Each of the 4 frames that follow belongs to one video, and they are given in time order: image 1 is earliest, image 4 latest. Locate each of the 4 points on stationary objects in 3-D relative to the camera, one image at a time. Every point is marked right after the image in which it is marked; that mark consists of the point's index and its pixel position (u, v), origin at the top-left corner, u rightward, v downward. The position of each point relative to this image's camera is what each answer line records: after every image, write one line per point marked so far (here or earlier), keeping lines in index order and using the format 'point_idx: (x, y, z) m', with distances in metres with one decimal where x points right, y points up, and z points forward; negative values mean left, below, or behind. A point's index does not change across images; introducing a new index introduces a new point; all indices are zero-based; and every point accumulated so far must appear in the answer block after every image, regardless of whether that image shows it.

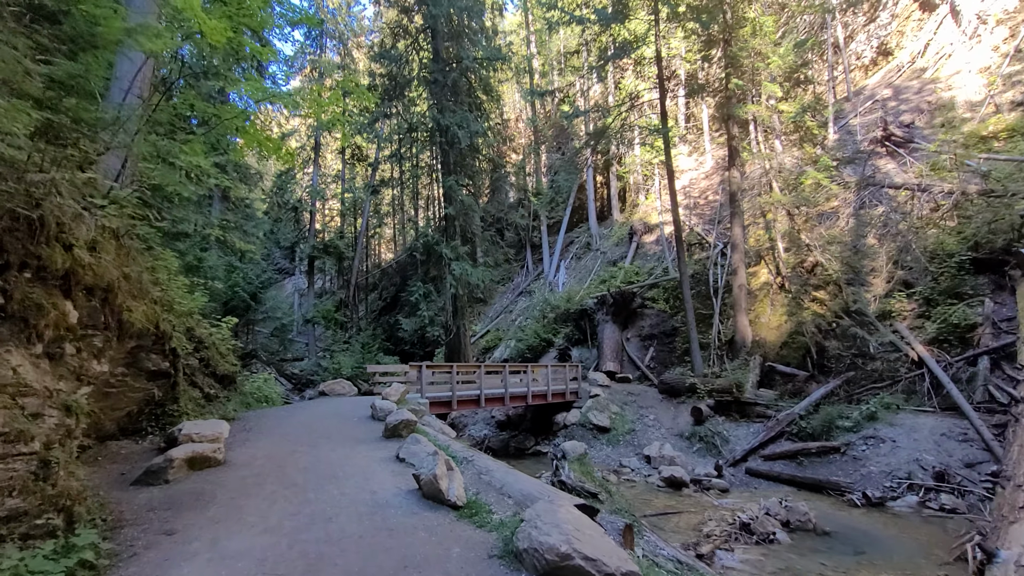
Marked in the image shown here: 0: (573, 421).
0: (+1.4, -3.1, +11.3) m
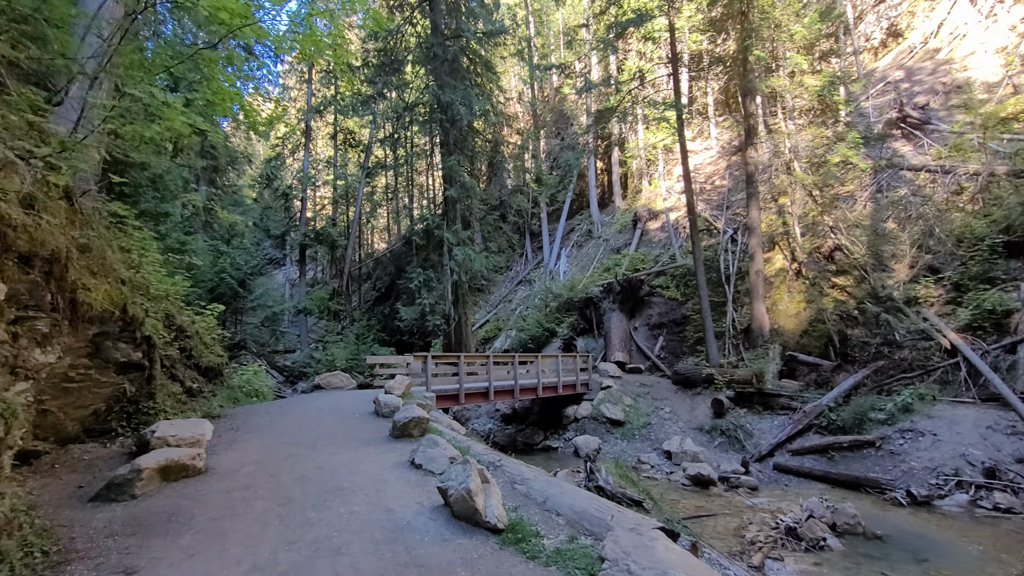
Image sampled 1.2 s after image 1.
0: (+1.6, -2.8, +10.7) m
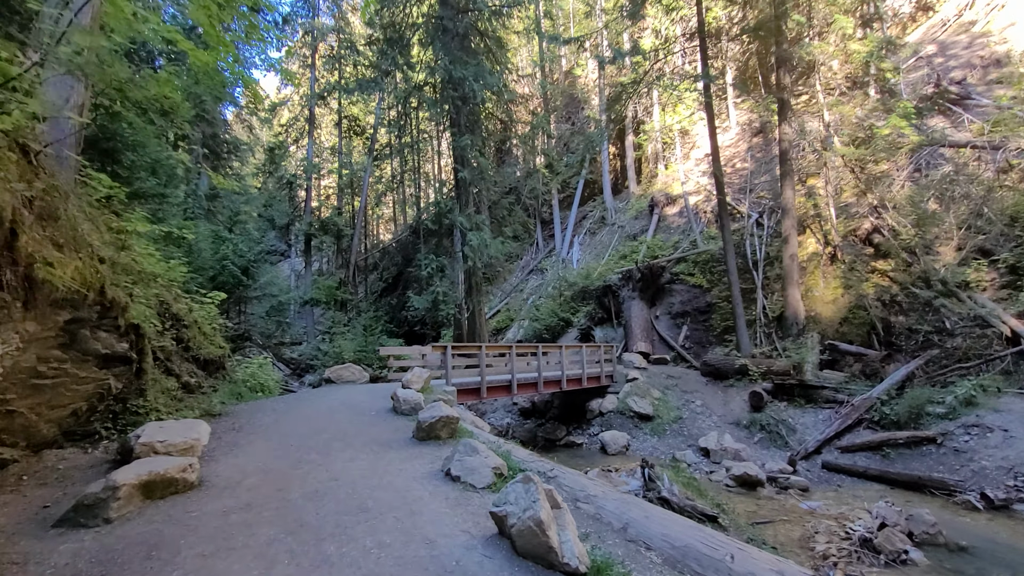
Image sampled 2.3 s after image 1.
0: (+2.0, -2.5, +10.1) m
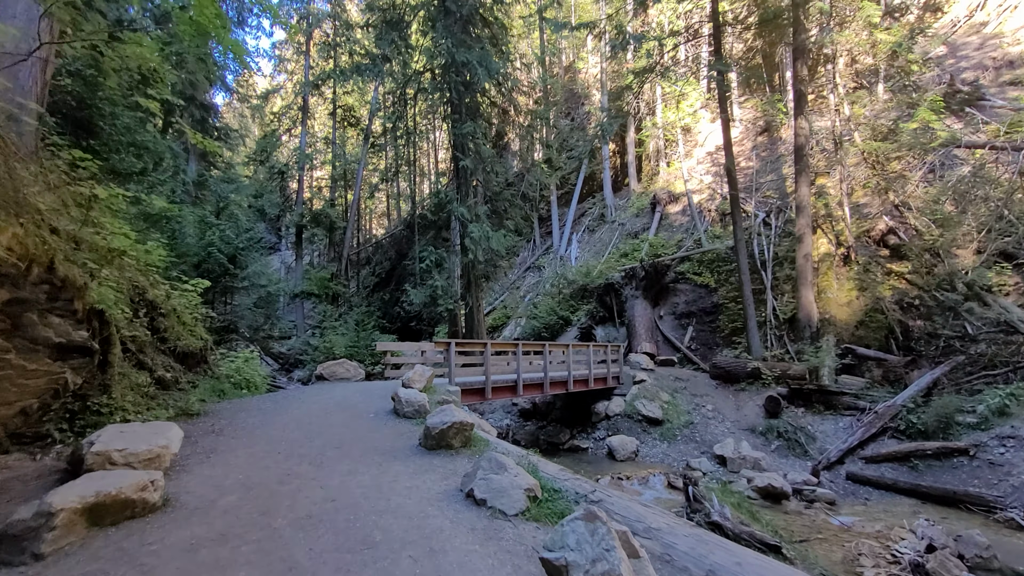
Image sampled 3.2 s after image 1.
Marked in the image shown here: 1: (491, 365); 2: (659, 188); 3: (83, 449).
0: (+2.0, -2.4, +9.6) m
1: (-0.4, -1.2, +7.6) m
2: (+5.8, +3.9, +19.1) m
3: (-2.4, -0.9, +2.7) m
